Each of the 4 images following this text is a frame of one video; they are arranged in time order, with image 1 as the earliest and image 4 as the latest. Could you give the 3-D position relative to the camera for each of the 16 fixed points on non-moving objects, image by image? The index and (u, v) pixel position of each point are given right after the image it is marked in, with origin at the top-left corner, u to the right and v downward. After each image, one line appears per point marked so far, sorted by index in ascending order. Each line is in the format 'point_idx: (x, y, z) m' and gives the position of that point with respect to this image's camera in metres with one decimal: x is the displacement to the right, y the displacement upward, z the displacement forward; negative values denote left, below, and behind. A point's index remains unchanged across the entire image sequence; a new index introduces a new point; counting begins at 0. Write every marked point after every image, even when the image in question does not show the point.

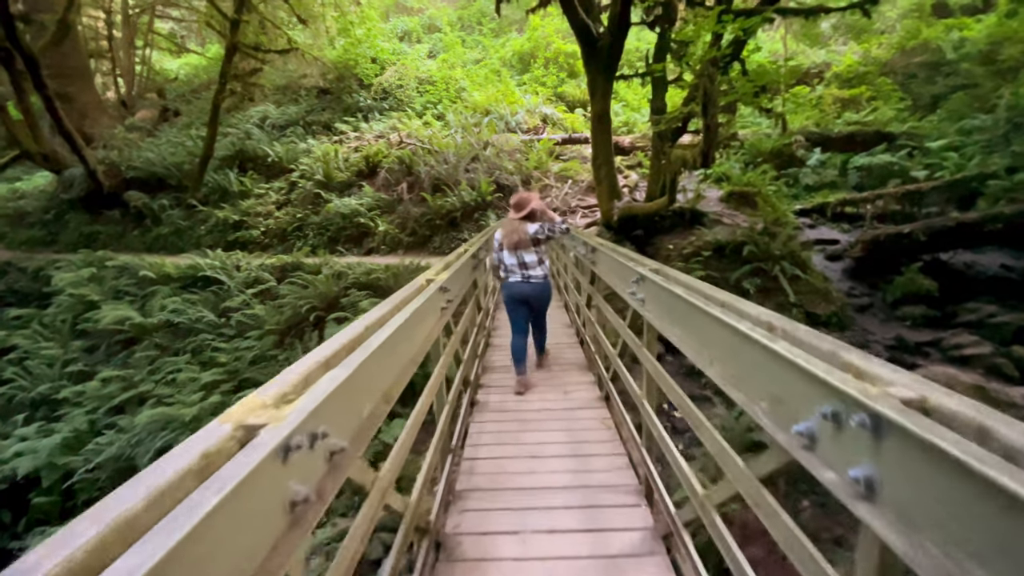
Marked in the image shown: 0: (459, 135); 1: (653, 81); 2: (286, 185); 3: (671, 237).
0: (-1.4, +4.1, +12.7) m
1: (+2.5, +3.7, +8.6) m
2: (-6.1, +2.8, +12.8) m
3: (+3.0, +1.0, +9.1) m
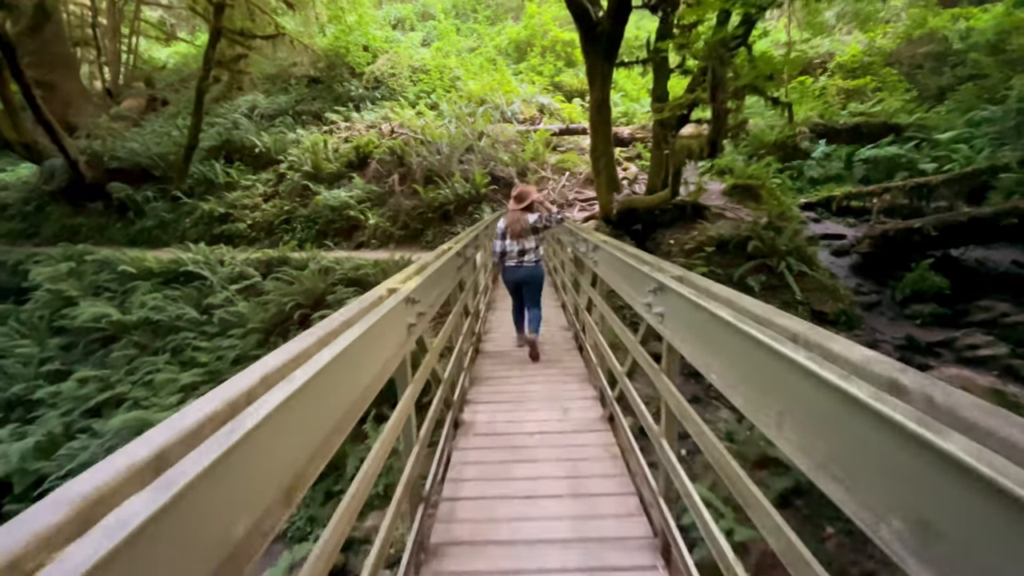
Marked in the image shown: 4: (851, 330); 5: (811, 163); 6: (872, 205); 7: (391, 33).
0: (-1.5, +4.2, +12.3) m
1: (+2.5, +3.8, +8.2) m
2: (-6.2, +2.9, +12.4) m
3: (+2.9, +1.0, +8.8) m
4: (+5.0, -0.6, +7.1) m
5: (+6.9, +2.9, +11.0) m
6: (+7.2, +1.7, +9.5) m
7: (-4.4, +9.3, +17.3) m
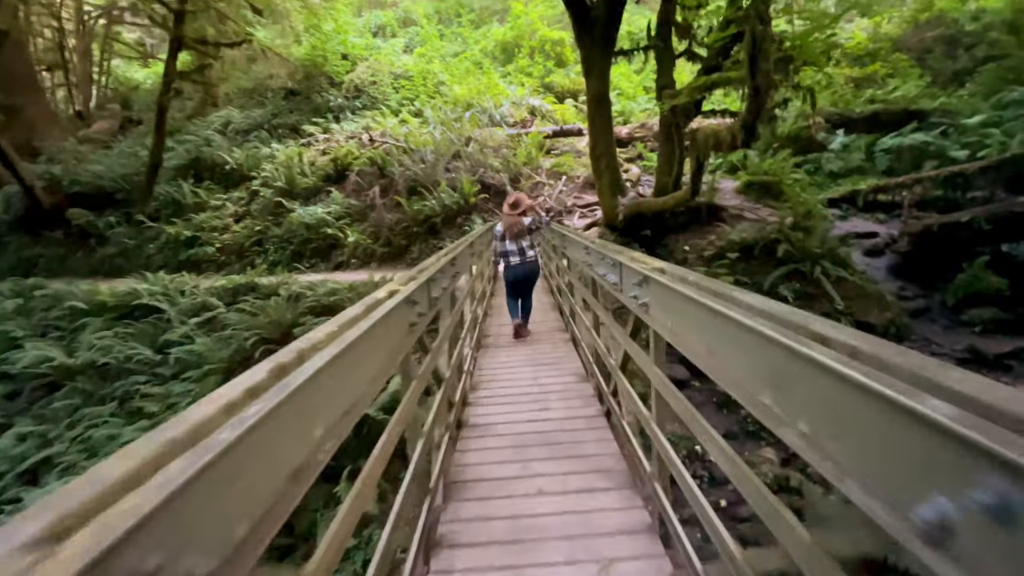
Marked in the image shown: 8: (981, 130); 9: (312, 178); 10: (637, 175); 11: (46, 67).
0: (-1.8, +3.8, +11.4) m
1: (+2.2, +3.6, +7.3) m
2: (-6.3, +2.2, +11.4) m
3: (+2.9, +0.8, +7.8) m
4: (+5.0, -0.7, +6.1) m
5: (+6.7, +2.8, +10.1) m
6: (+7.1, +1.6, +8.6) m
7: (-4.9, +8.6, +16.5) m
8: (+8.7, +2.9, +8.8) m
9: (-4.6, +2.5, +11.0) m
10: (+2.7, +2.4, +10.1) m
11: (-17.7, +8.5, +18.1) m
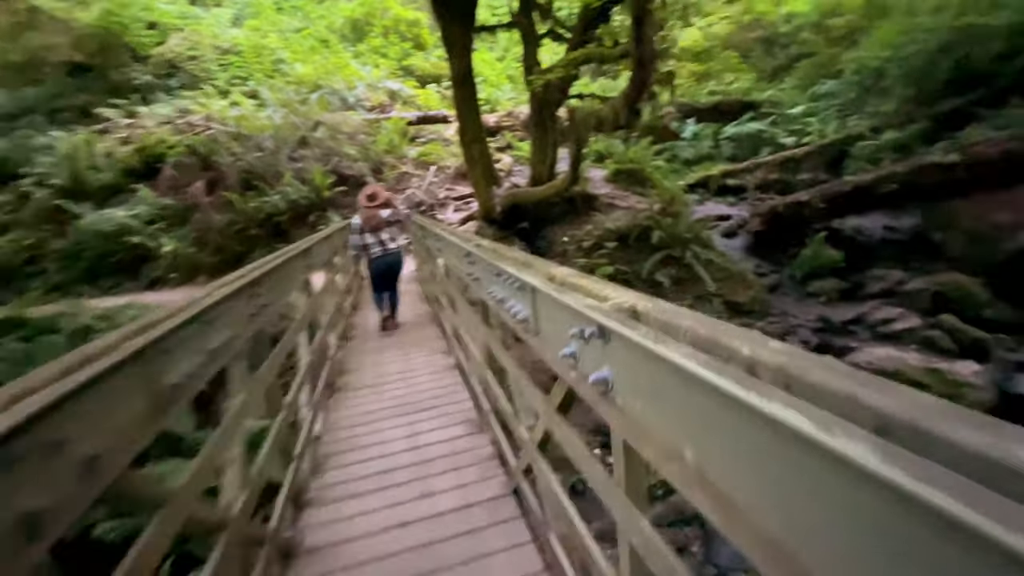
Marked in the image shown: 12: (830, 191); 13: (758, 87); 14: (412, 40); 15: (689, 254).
0: (-4.8, +3.5, +9.7) m
1: (+0.2, +3.6, +6.8) m
2: (-9.1, +1.7, +8.6) m
3: (+0.8, +1.0, +7.5) m
4: (+3.5, -0.4, +6.5) m
5: (+3.8, +3.2, +10.7) m
6: (+4.6, +2.1, +9.3) m
7: (-9.4, +8.1, +13.8) m
8: (+6.1, +3.5, +9.9) m
9: (-7.3, +2.1, +8.7) m
10: (0.0, +2.5, +9.7) m
11: (-22.2, +7.0, +12.1) m
12: (+5.0, +1.5, +7.6) m
13: (+6.1, +5.0, +11.9) m
14: (-3.1, +7.5, +14.5) m
15: (+2.5, +0.5, +6.7) m
